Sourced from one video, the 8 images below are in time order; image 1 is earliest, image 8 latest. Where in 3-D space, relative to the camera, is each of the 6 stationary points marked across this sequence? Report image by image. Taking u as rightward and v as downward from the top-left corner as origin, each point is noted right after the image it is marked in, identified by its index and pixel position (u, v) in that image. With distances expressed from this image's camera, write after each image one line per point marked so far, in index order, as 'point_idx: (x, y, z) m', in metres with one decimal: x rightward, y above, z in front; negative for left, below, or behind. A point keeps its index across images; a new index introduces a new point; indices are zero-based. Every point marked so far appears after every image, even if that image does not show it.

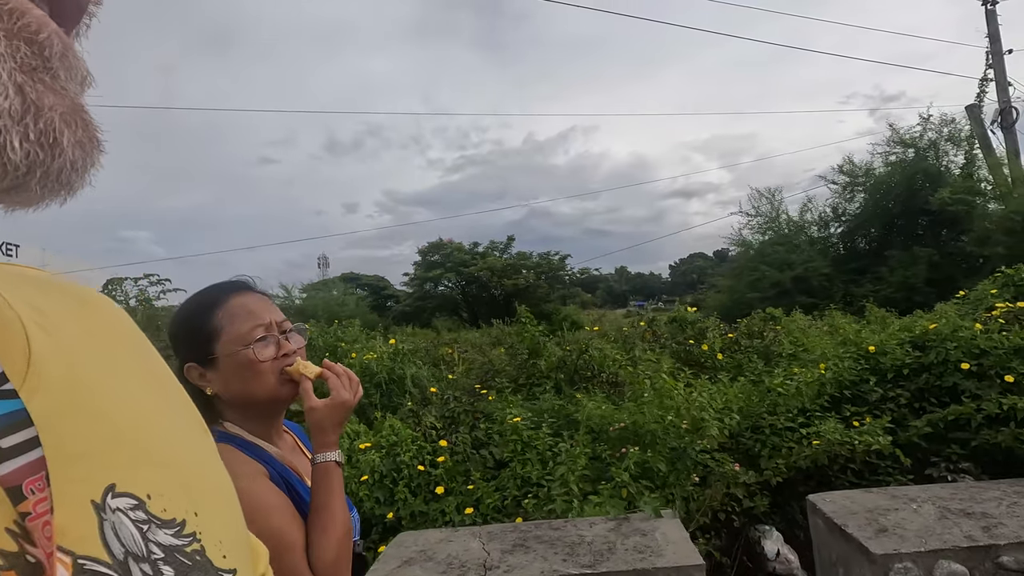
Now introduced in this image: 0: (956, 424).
0: (+2.7, -0.8, +3.2) m
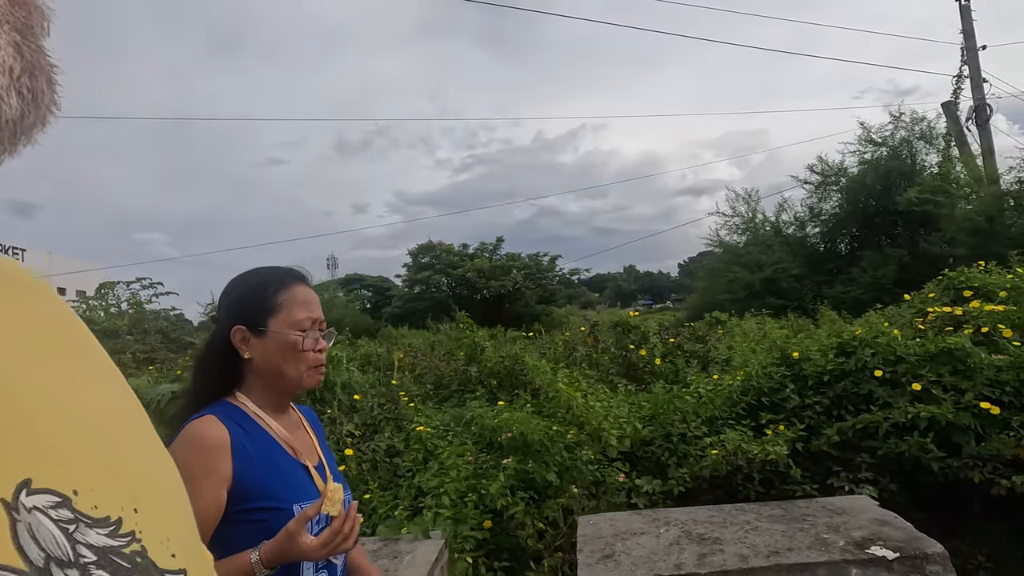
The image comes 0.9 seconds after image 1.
0: (+2.2, -0.9, +3.2) m
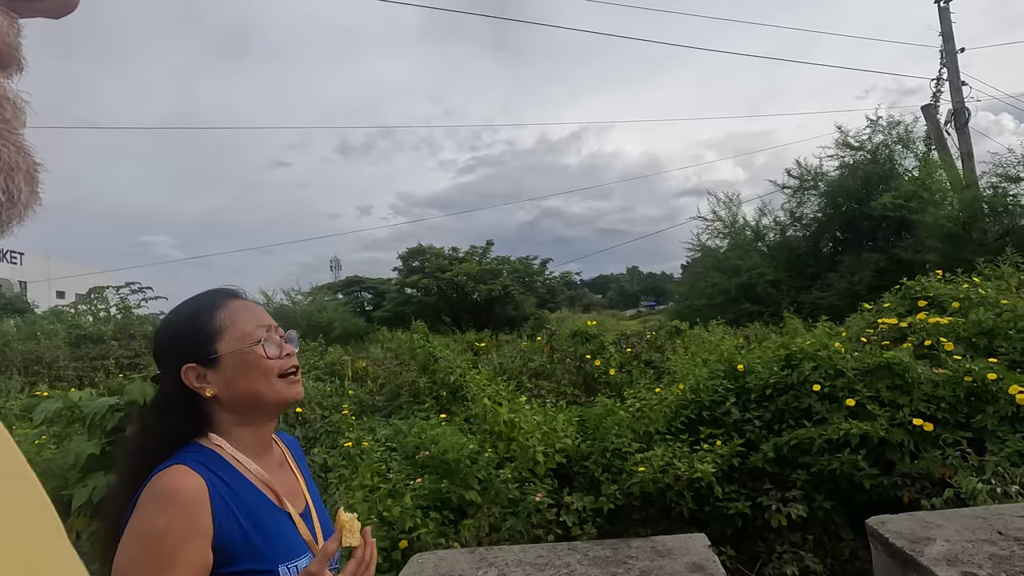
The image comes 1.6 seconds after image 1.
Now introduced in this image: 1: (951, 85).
0: (+1.7, -1.0, +3.1) m
1: (+6.7, +3.1, +8.0) m
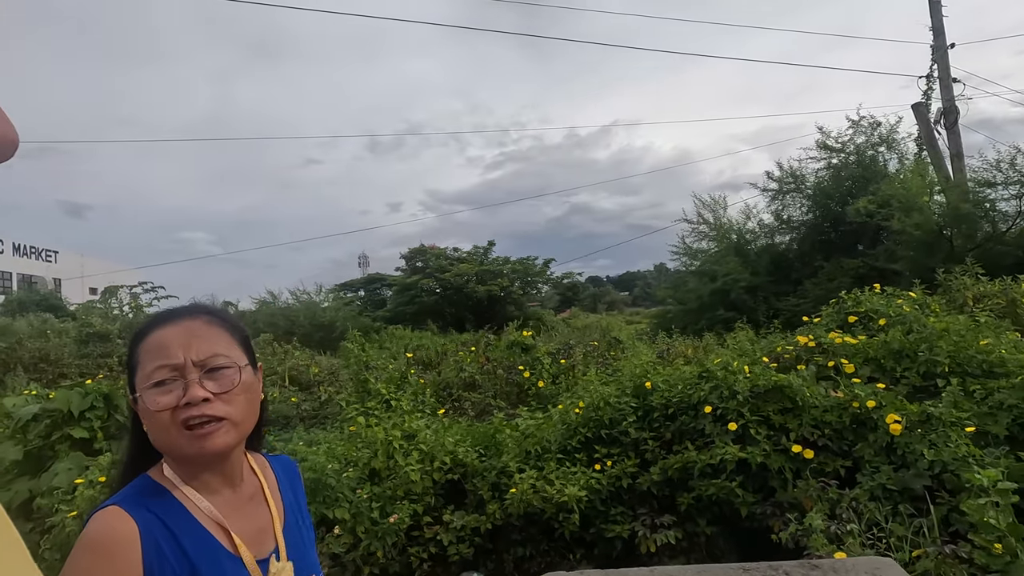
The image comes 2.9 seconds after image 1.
0: (+1.0, -1.1, +3.1) m
1: (+6.3, +3.0, +7.7) m
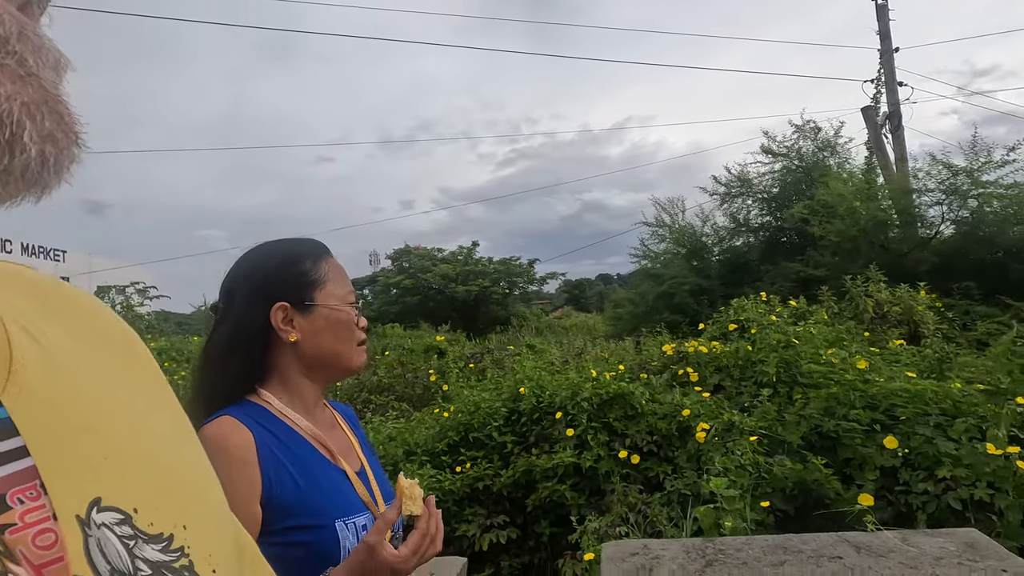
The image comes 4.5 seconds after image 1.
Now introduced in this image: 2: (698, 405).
0: (+0.1, -1.1, +3.2) m
1: (+5.5, +3.0, +7.7) m
2: (+1.1, -0.7, +3.0) m
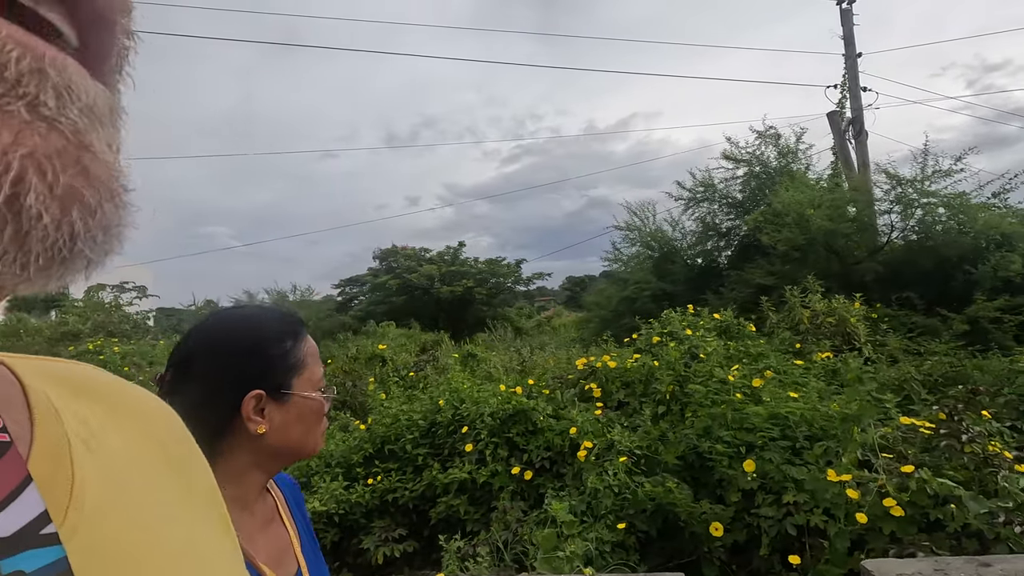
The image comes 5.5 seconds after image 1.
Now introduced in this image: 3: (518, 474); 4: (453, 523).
0: (-0.5, -1.3, +3.3) m
1: (+4.9, +2.9, +7.7) m
2: (+0.5, -0.8, +3.1) m
3: (0.0, -1.1, +3.0) m
4: (-0.3, -1.4, +3.2) m
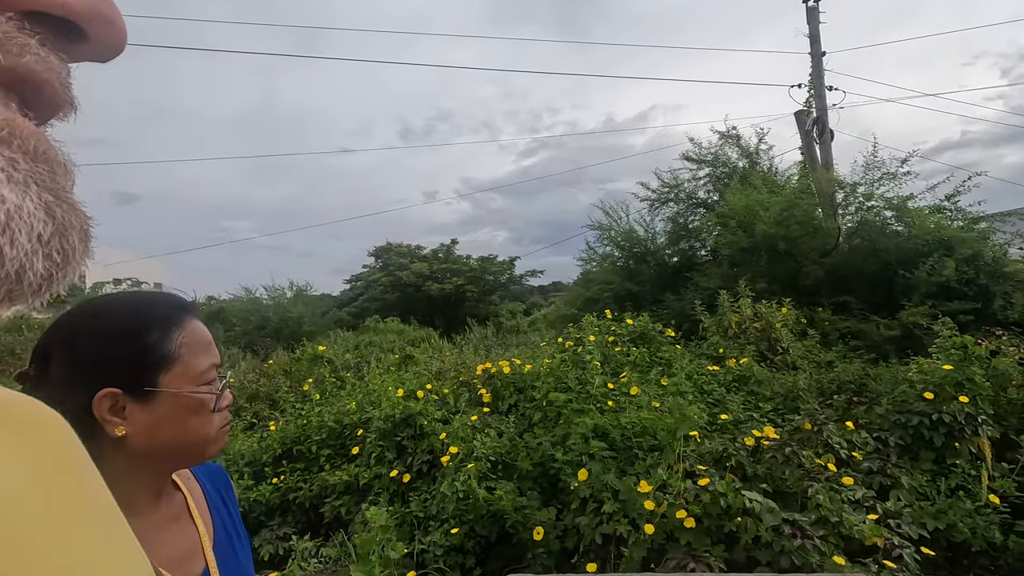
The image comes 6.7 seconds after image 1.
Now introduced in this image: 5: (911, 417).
0: (-1.2, -1.3, +3.4) m
1: (+4.4, +2.8, +7.6) m
2: (-0.3, -0.8, +3.2) m
3: (-0.7, -1.1, +3.1) m
4: (-1.1, -1.4, +3.3) m
5: (+2.2, -0.7, +2.9) m
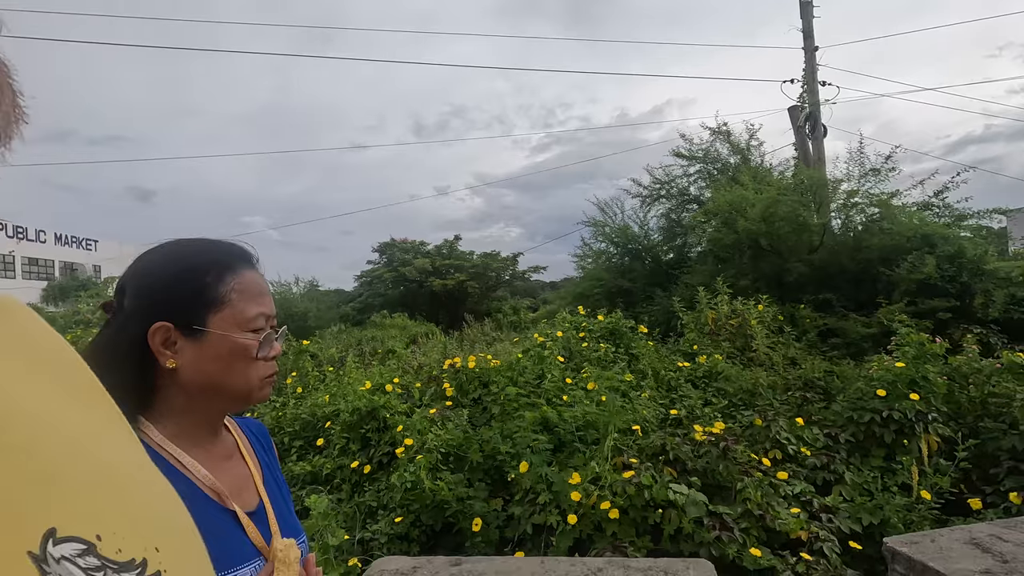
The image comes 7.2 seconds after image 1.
0: (-1.4, -1.3, +3.5) m
1: (+4.2, +2.9, +7.5) m
2: (-0.5, -0.8, +3.2) m
3: (-0.9, -1.1, +3.2) m
4: (-1.3, -1.4, +3.4) m
5: (+2.0, -0.7, +2.9) m
